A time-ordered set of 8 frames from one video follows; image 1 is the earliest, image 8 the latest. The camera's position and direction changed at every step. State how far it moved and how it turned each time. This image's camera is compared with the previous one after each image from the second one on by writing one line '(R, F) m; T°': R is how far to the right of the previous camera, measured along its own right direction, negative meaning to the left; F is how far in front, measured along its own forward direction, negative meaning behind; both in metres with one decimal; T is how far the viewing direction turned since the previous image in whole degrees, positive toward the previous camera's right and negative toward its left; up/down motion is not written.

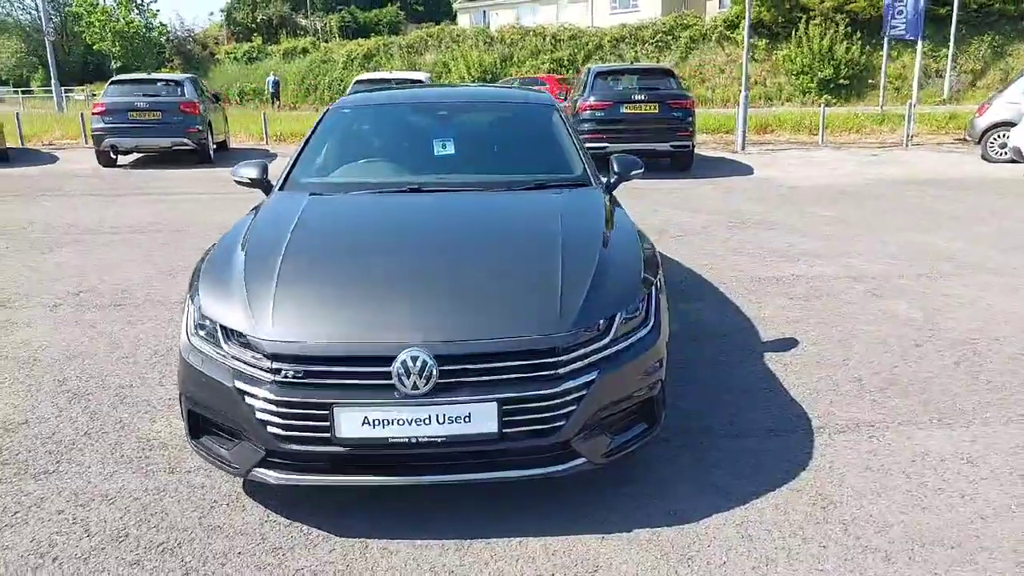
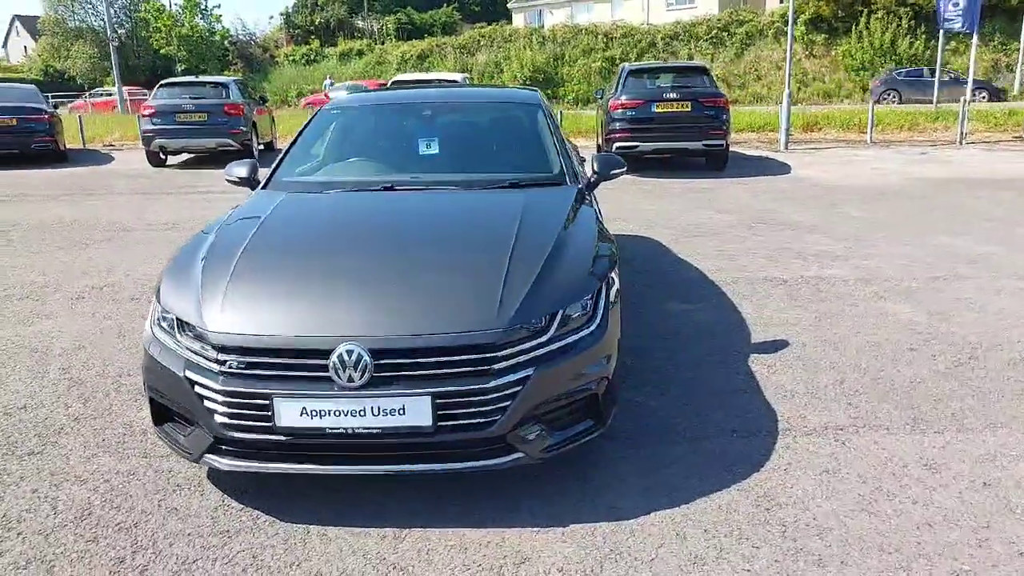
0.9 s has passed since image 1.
(+0.5, 0.0) m; -4°
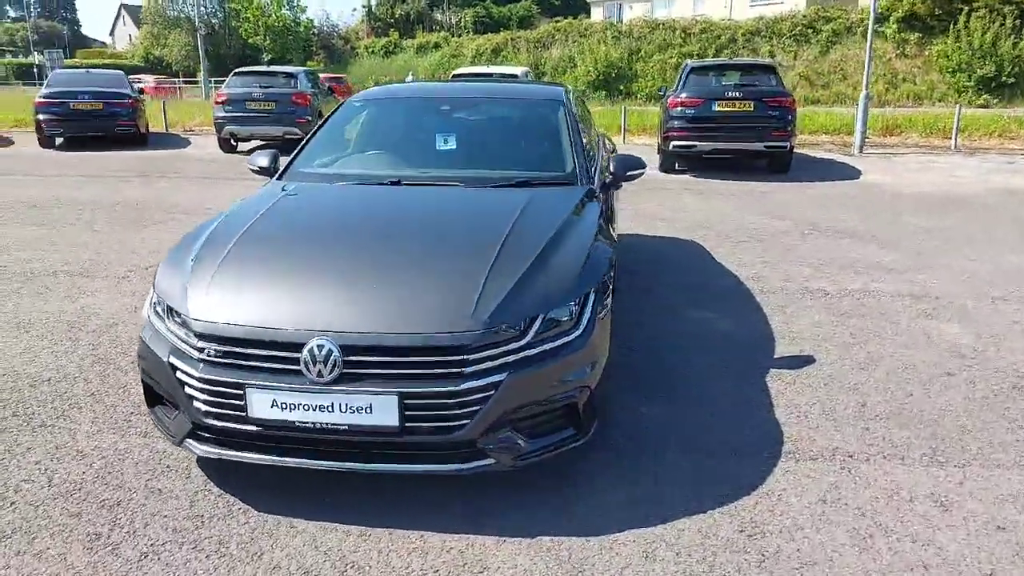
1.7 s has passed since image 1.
(+0.4, +0.1) m; -5°
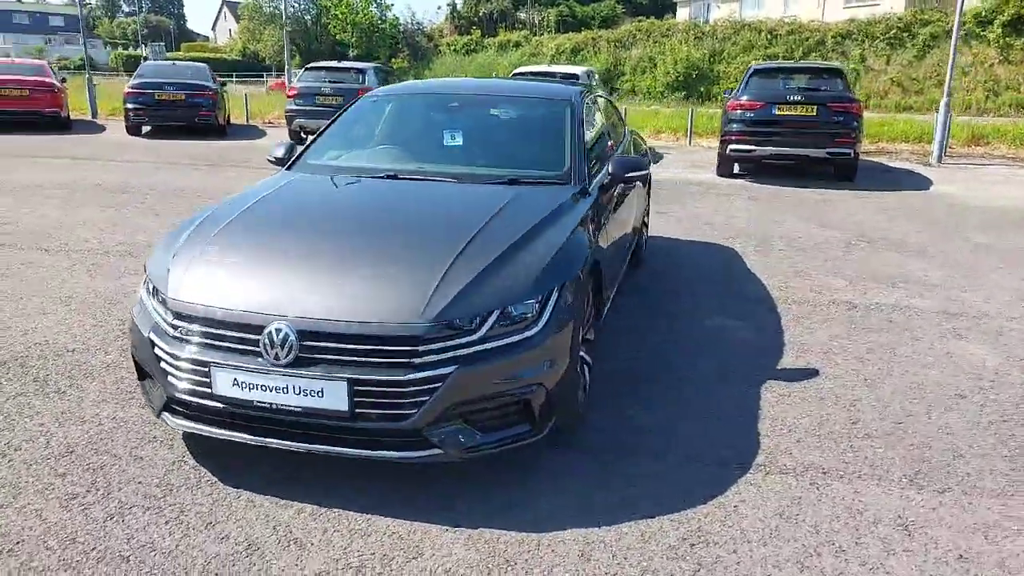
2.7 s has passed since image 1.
(+0.5, 0.0) m; -6°
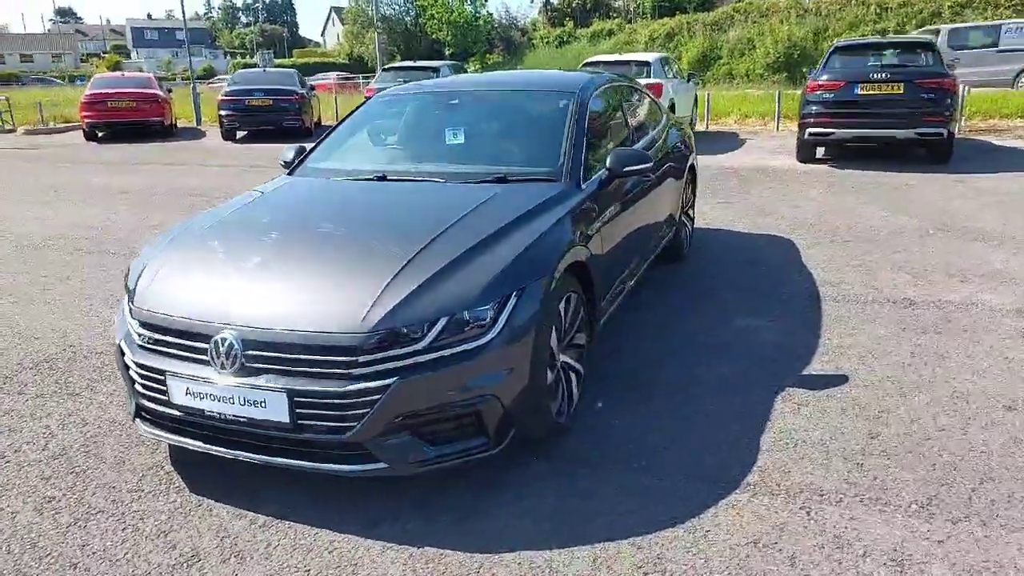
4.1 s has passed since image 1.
(+0.6, +0.2) m; -8°
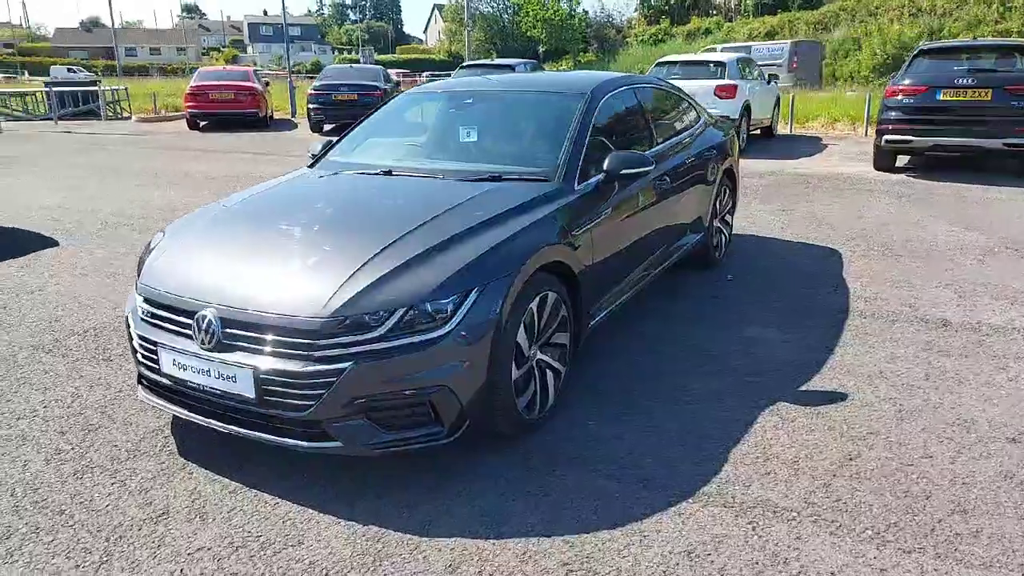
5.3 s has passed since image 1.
(+0.5, 0.0) m; -7°
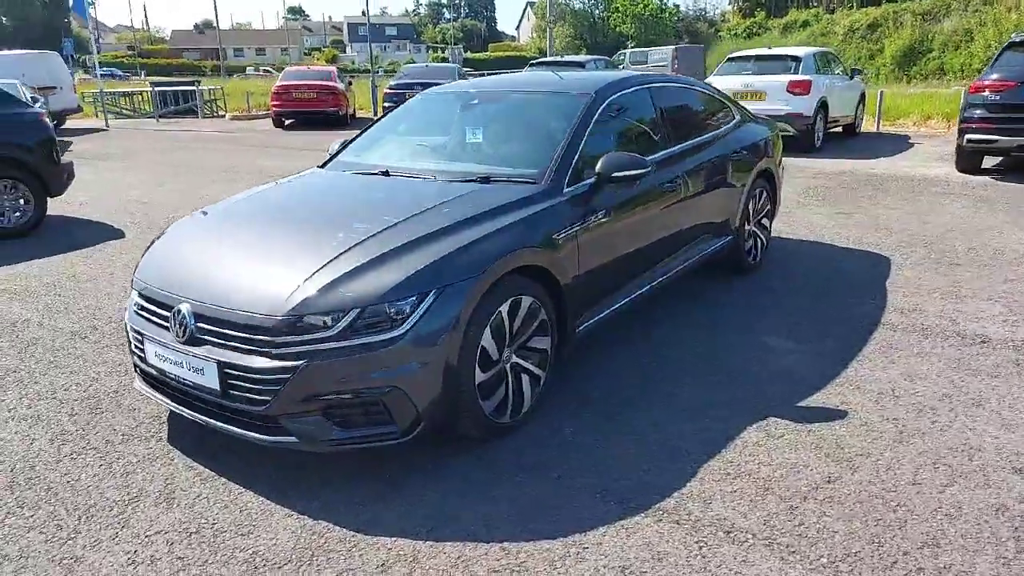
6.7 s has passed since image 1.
(+0.5, +0.1) m; -7°
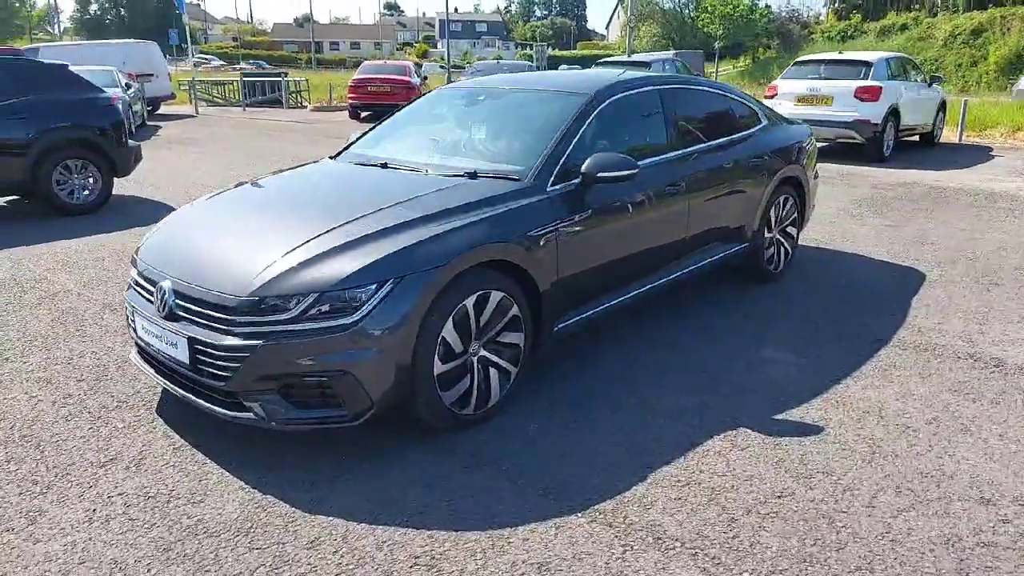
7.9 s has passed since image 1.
(+0.5, 0.0) m; -6°
